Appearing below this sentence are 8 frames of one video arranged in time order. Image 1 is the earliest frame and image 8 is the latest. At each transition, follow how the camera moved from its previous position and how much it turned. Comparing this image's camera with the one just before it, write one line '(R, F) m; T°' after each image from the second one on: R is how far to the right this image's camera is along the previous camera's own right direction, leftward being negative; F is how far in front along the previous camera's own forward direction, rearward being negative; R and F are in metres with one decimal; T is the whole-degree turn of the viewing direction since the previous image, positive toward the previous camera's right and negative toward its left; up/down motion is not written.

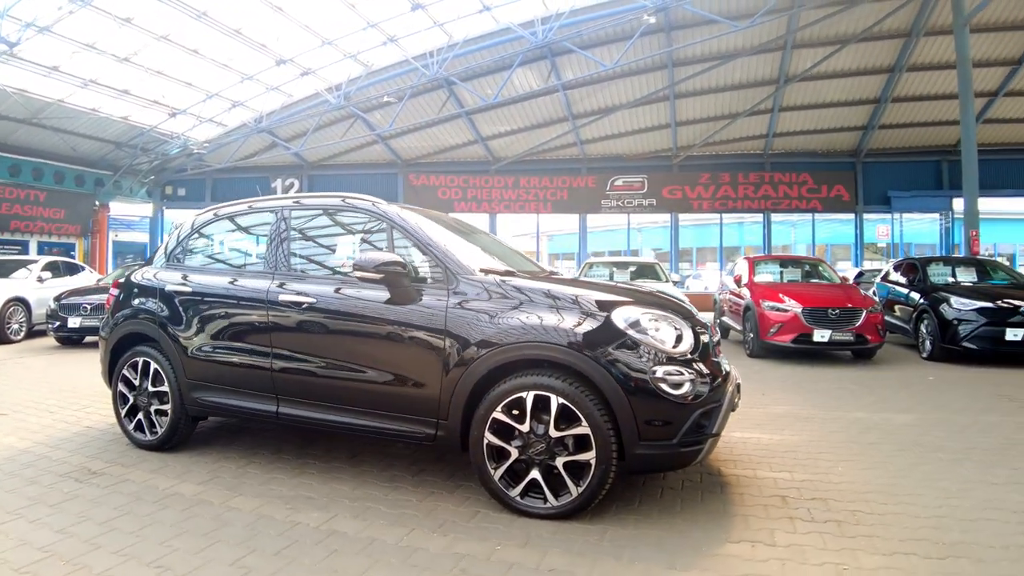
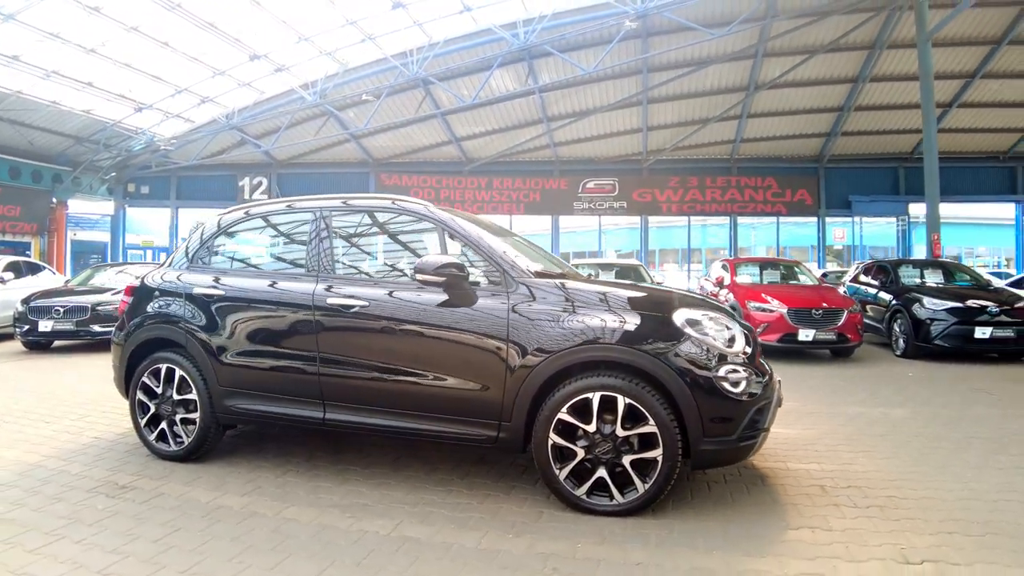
(-0.5, 0.0) m; +4°
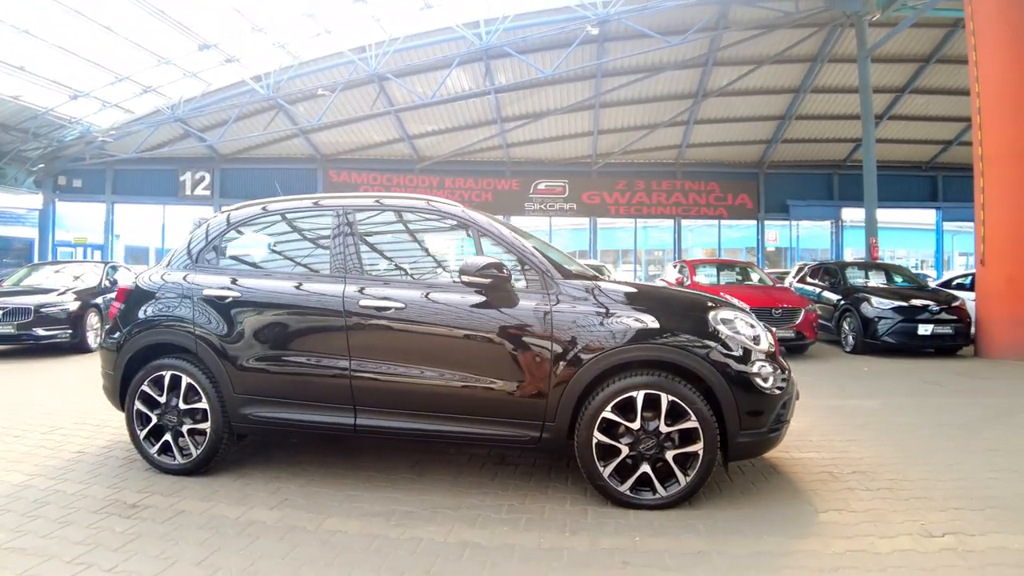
(-0.5, 0.0) m; +6°
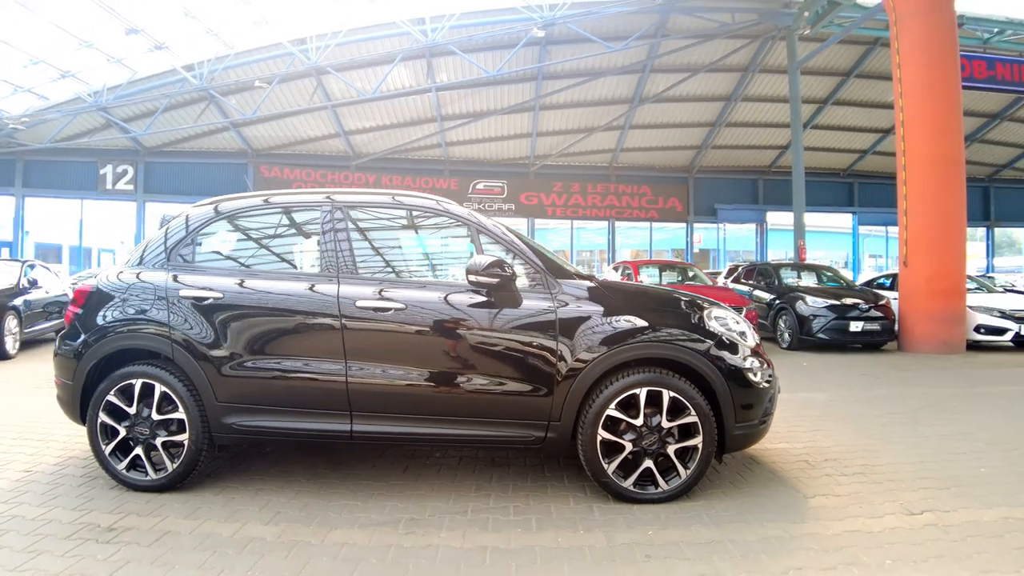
(-0.3, 0.0) m; +7°
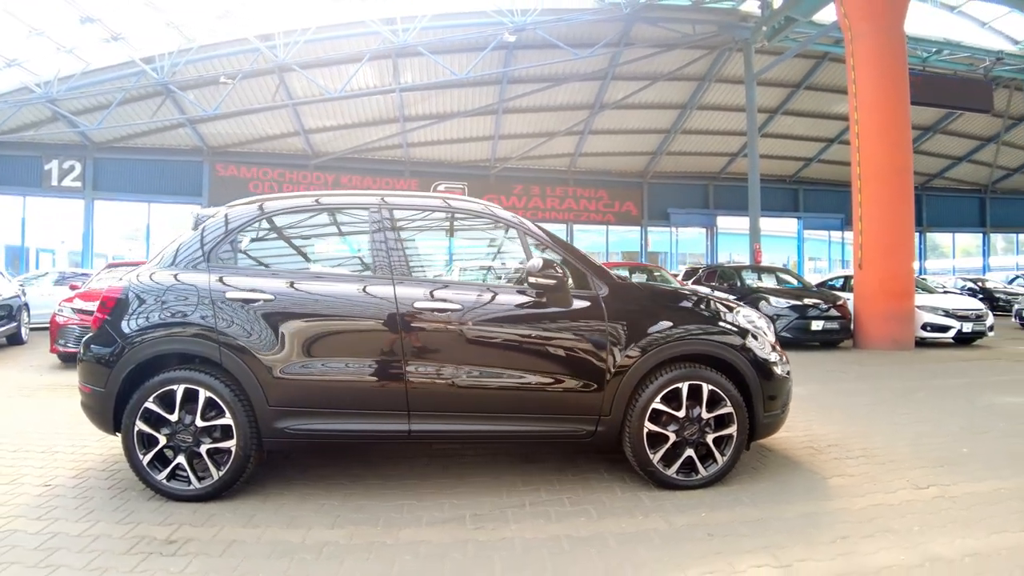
(-0.5, -0.1) m; +5°
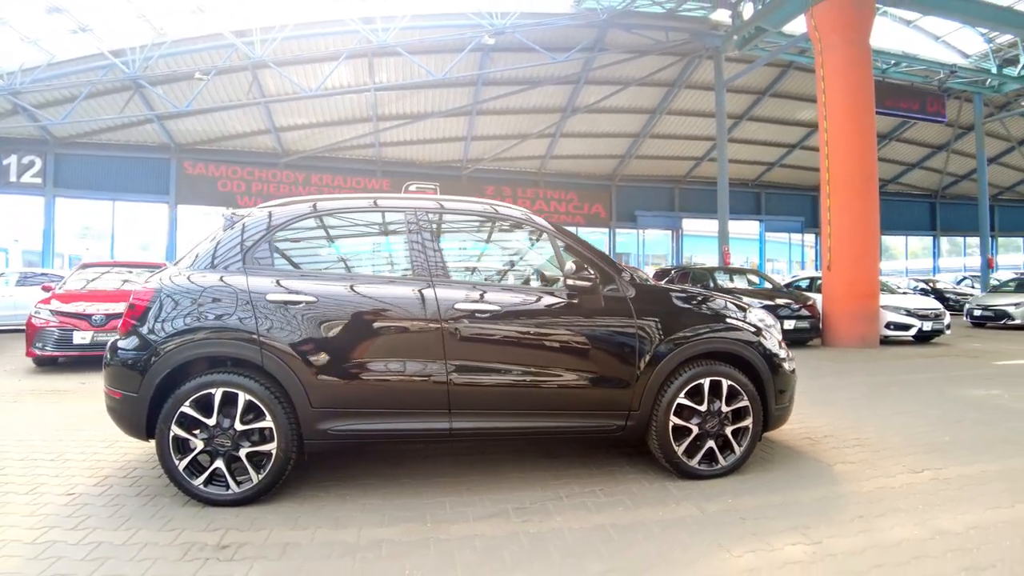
(-0.4, -0.1) m; +3°
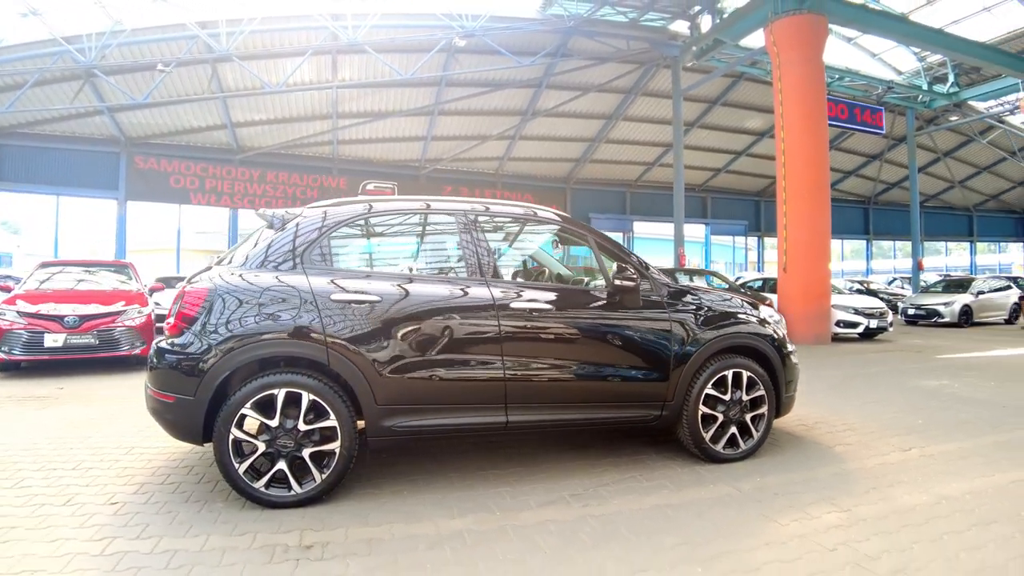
(-0.5, -0.1) m; +5°
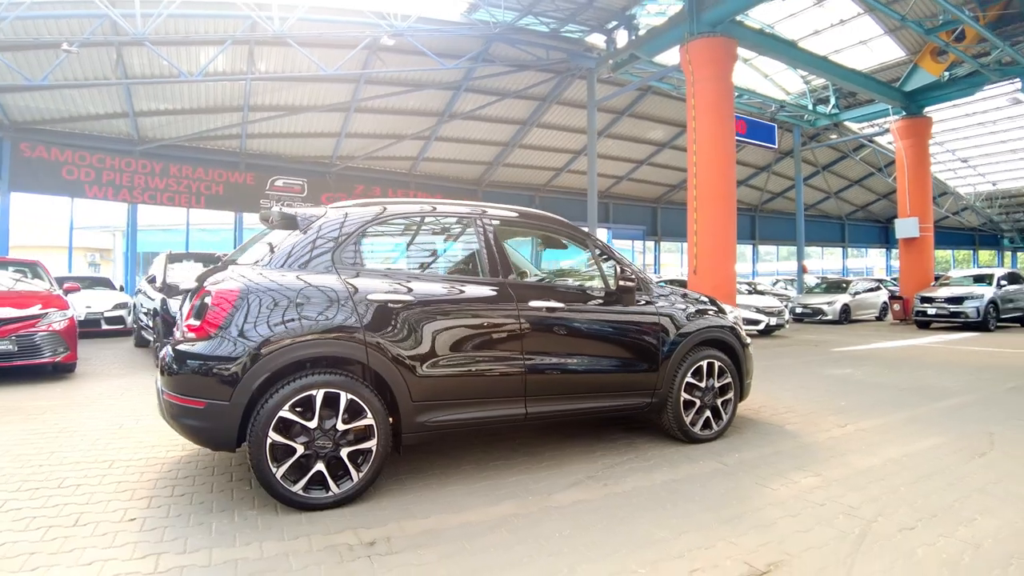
(-0.6, -0.2) m; +9°
